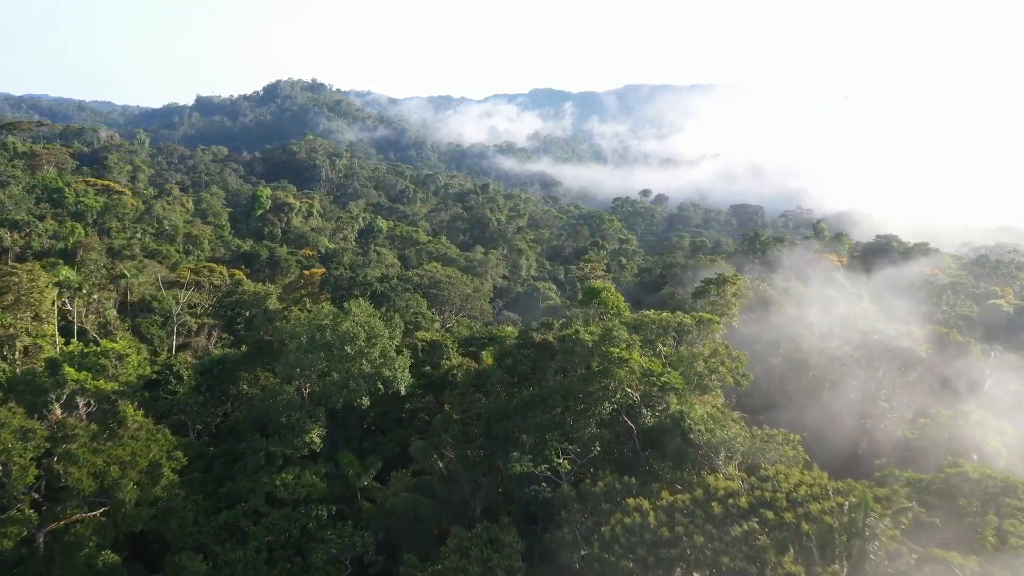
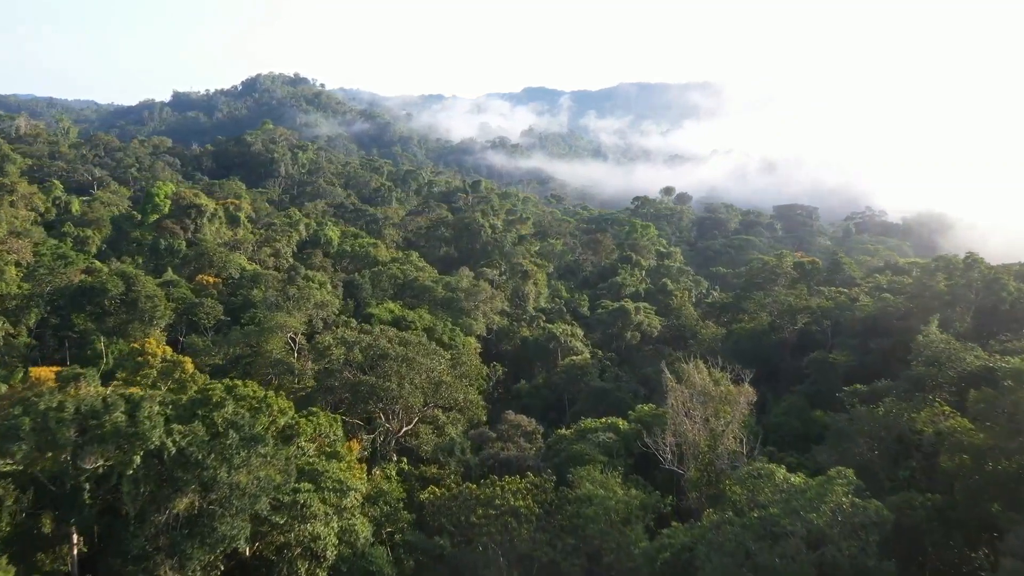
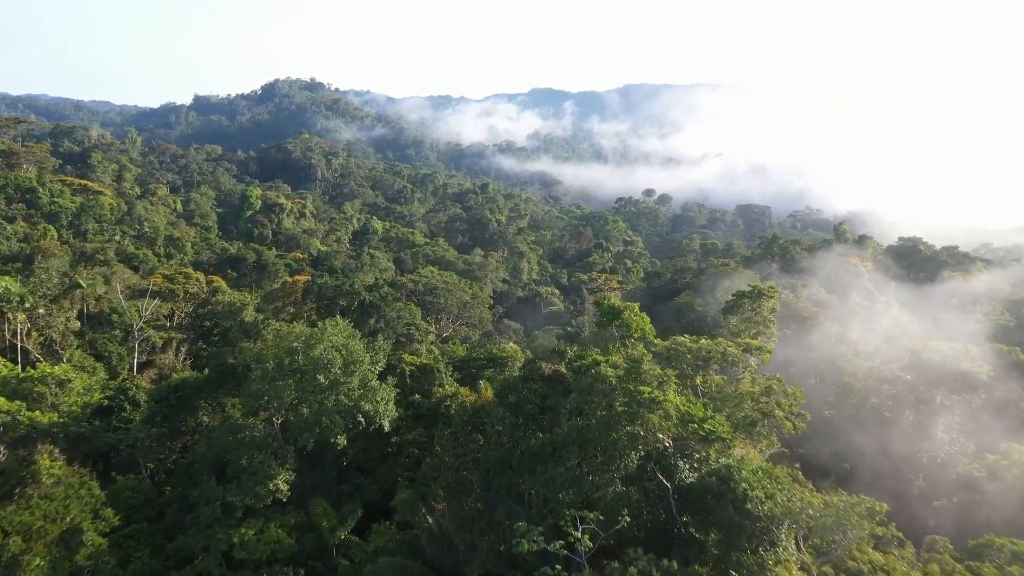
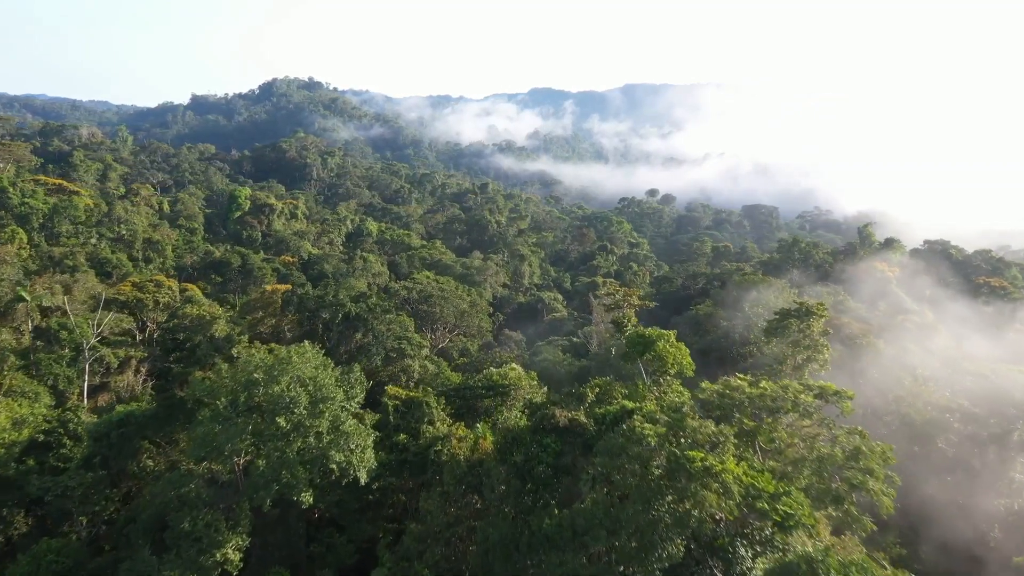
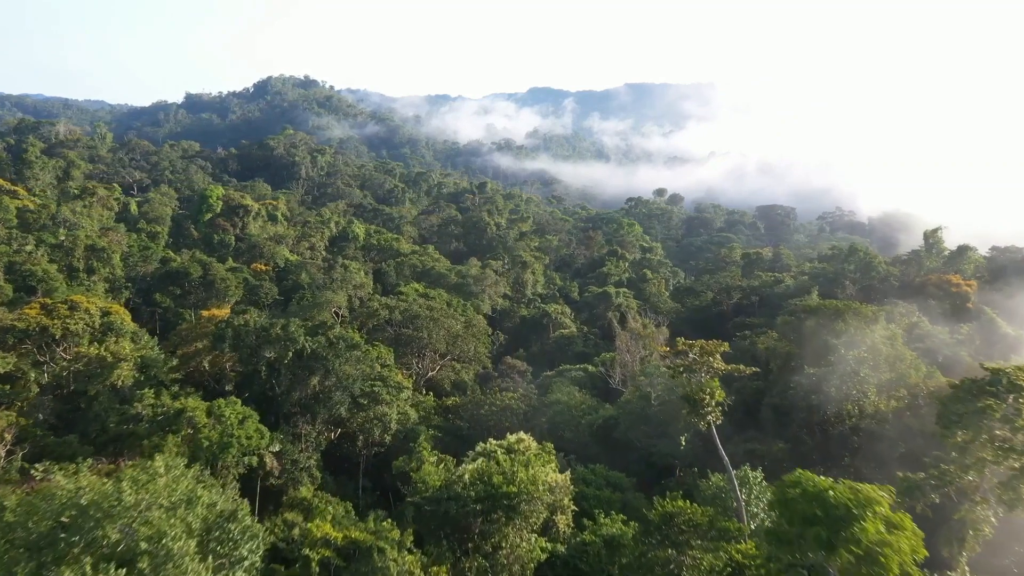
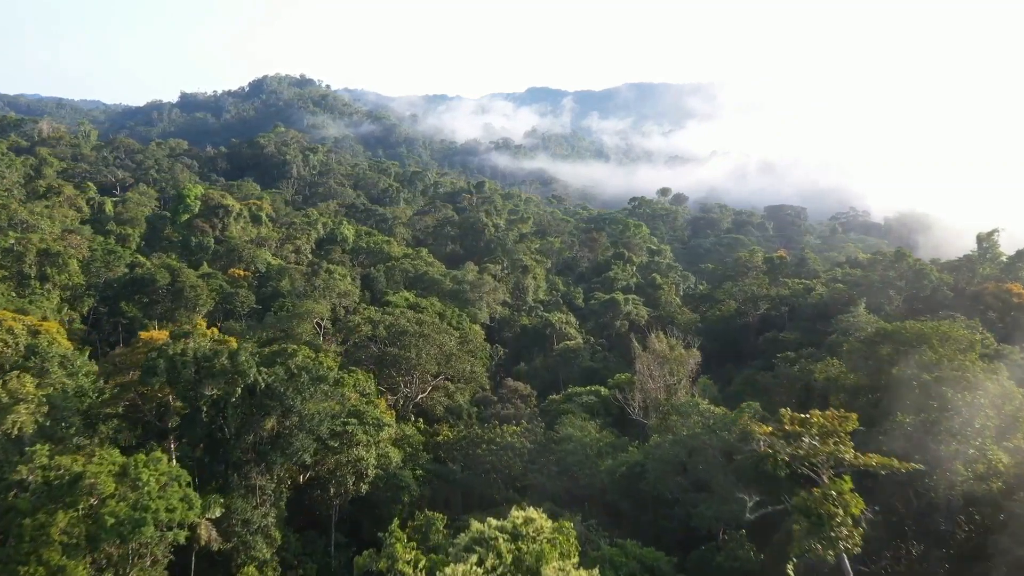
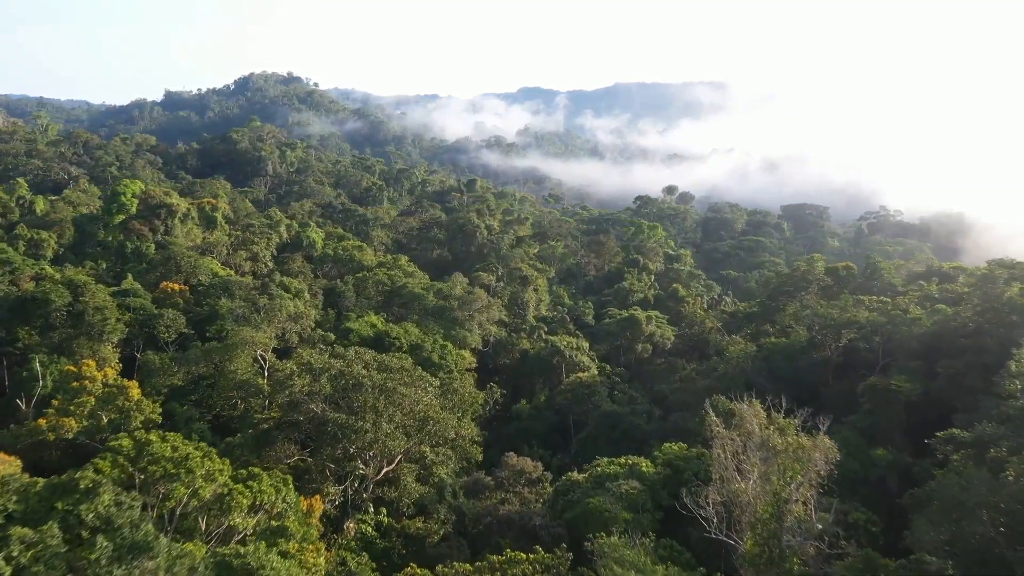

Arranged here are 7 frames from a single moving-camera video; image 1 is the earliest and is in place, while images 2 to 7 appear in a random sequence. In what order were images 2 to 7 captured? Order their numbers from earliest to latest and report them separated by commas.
3, 4, 5, 6, 2, 7
